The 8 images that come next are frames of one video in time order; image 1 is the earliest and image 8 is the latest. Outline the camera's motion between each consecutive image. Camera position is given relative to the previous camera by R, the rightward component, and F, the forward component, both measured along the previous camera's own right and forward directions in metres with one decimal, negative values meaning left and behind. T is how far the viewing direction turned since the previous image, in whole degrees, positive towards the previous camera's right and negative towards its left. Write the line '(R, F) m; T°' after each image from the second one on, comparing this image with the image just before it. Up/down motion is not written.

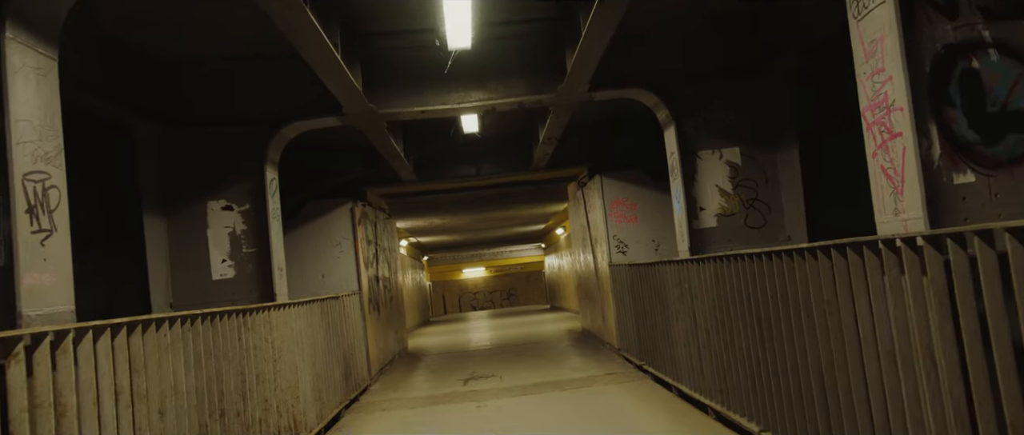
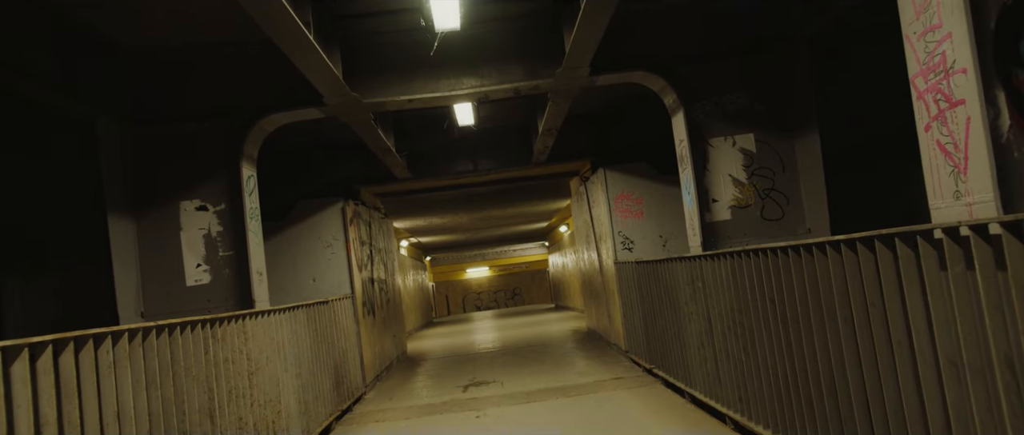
(+0.1, +0.5) m; 0°
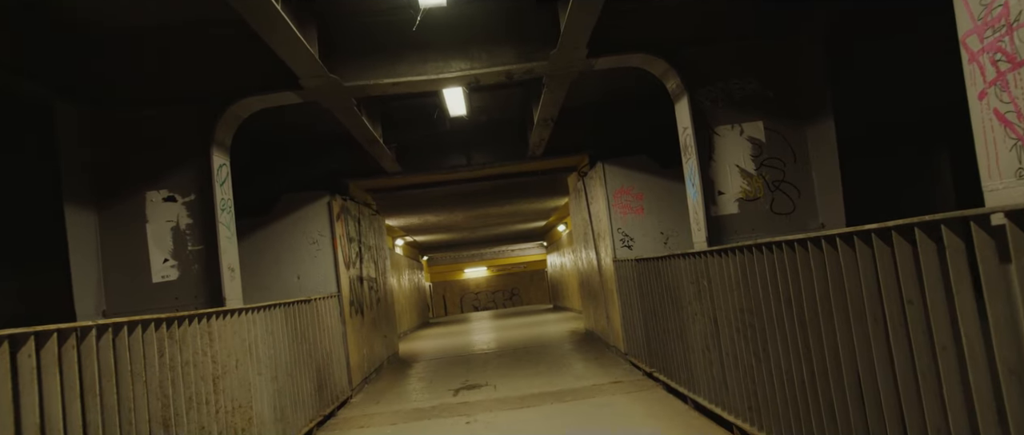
(+0.1, +0.4) m; 0°
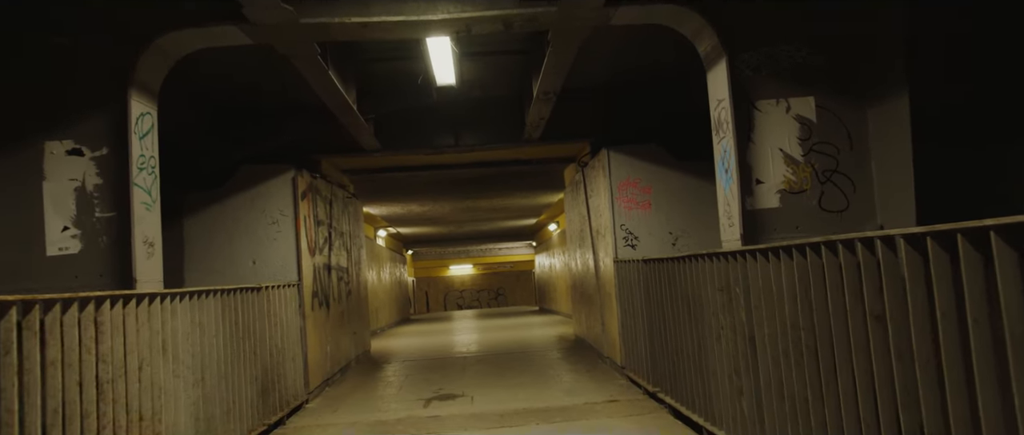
(0.0, +1.1) m; +1°
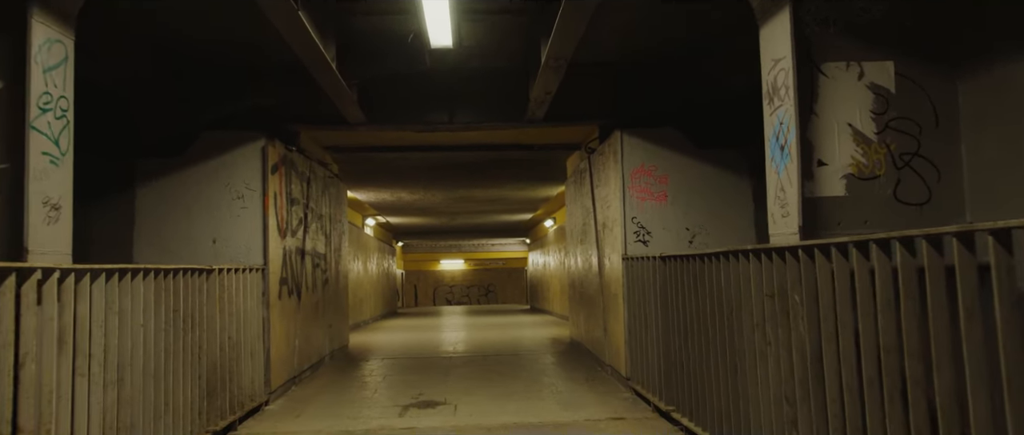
(0.0, +1.0) m; +1°
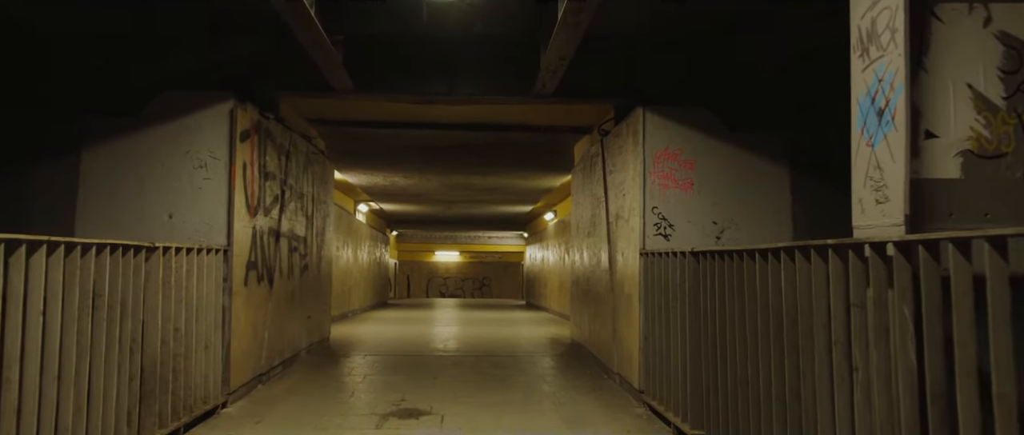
(-0.1, +0.9) m; 0°
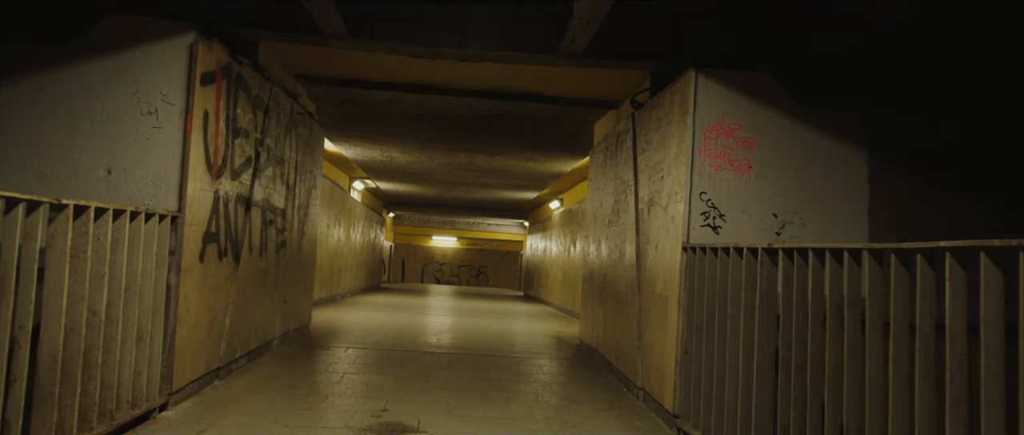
(-0.1, +1.2) m; 0°
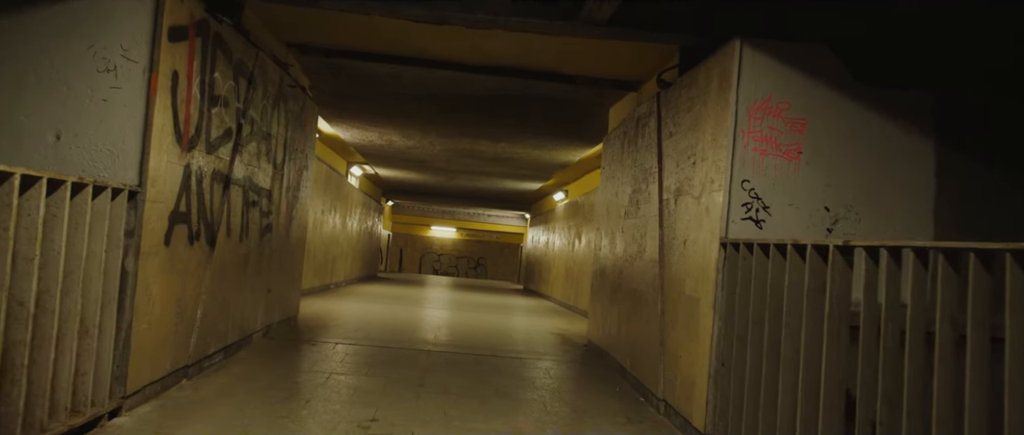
(-0.1, +0.7) m; 0°
